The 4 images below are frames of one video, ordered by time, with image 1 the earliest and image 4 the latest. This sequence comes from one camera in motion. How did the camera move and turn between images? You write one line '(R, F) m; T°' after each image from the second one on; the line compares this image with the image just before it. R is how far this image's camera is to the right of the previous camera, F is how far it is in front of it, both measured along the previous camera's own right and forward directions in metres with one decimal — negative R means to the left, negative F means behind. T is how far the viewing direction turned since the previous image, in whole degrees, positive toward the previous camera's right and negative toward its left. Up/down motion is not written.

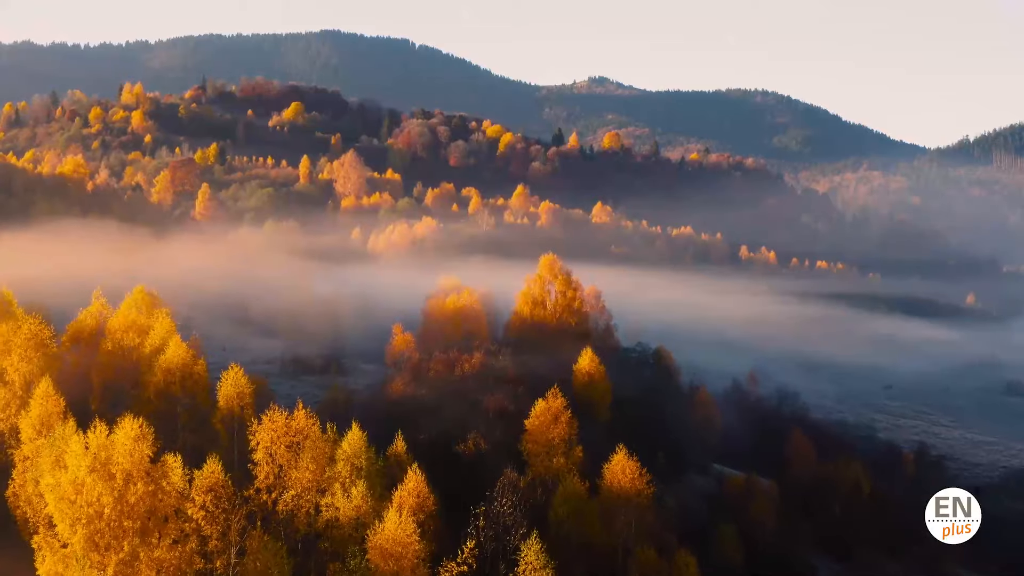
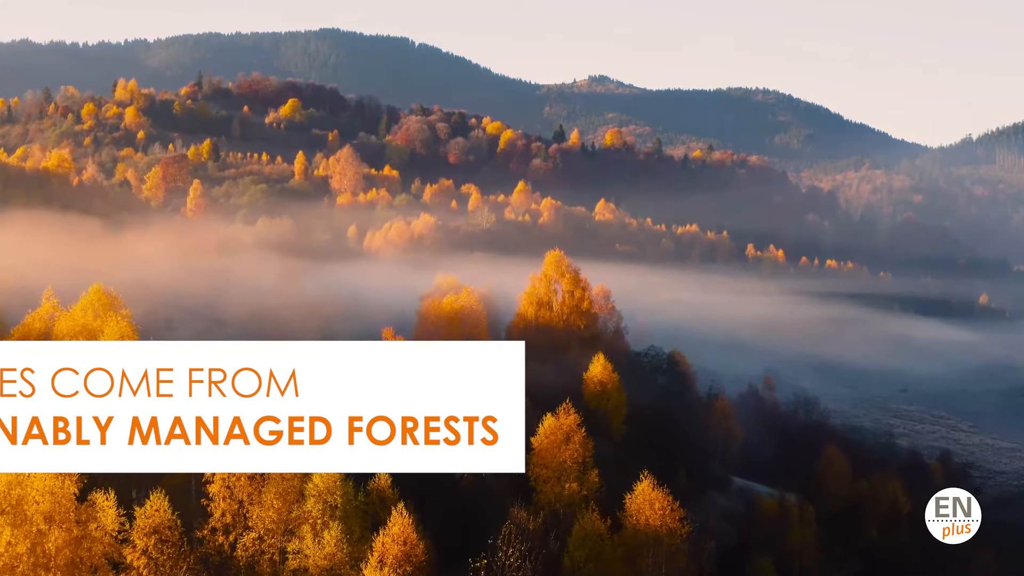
(-0.2, +4.5) m; 0°
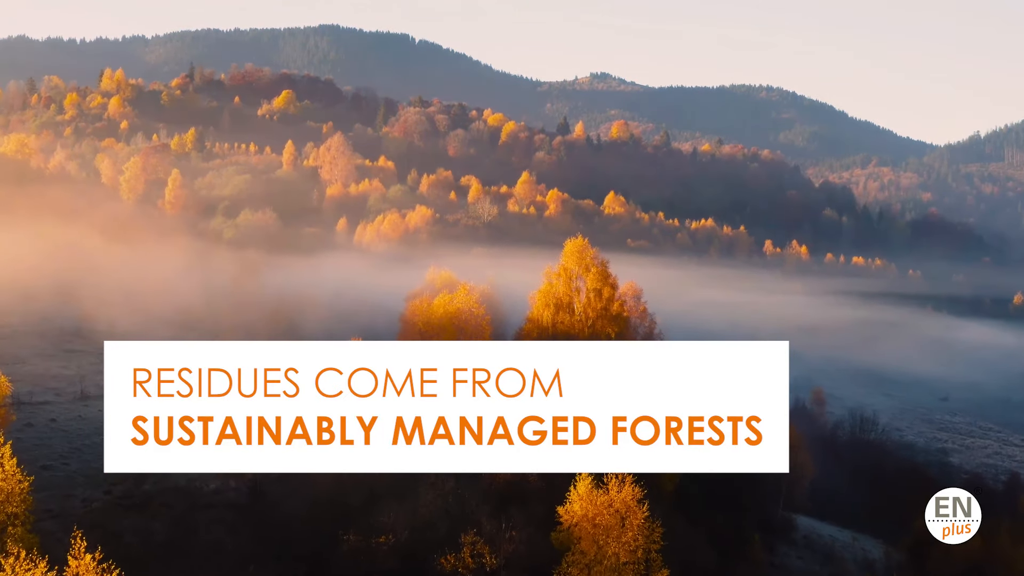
(-0.6, +10.5) m; 0°
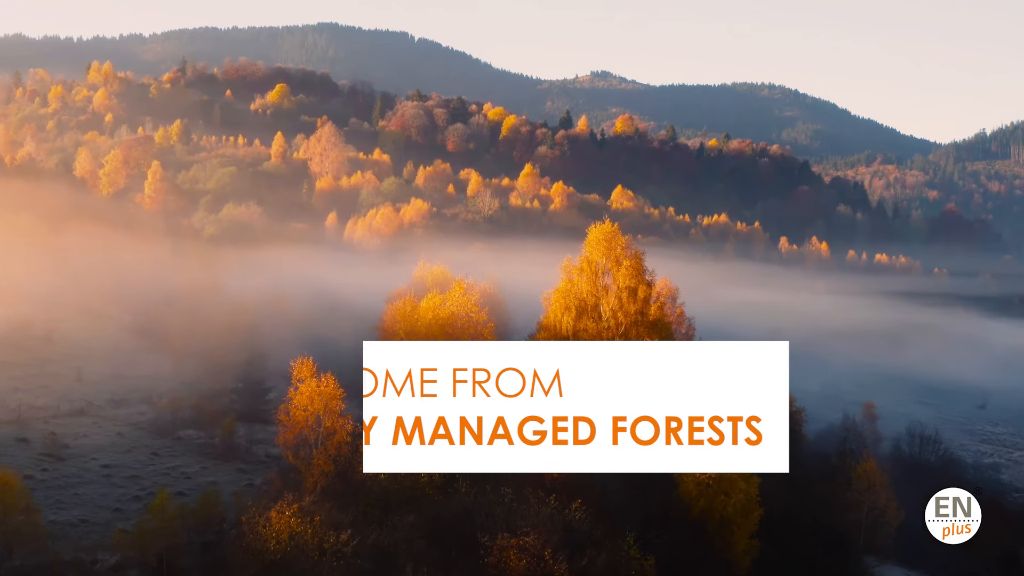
(-0.4, +8.3) m; 0°
